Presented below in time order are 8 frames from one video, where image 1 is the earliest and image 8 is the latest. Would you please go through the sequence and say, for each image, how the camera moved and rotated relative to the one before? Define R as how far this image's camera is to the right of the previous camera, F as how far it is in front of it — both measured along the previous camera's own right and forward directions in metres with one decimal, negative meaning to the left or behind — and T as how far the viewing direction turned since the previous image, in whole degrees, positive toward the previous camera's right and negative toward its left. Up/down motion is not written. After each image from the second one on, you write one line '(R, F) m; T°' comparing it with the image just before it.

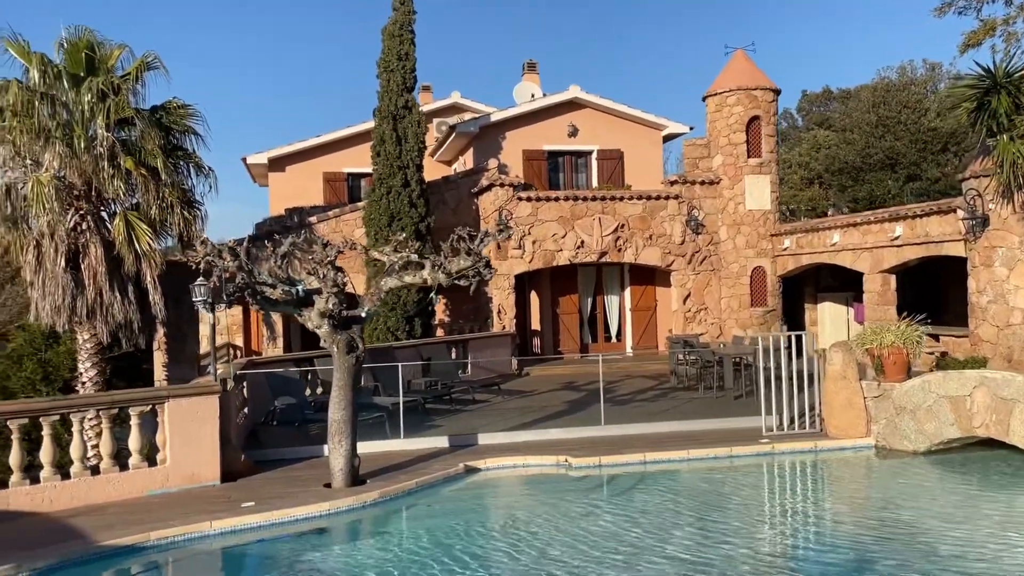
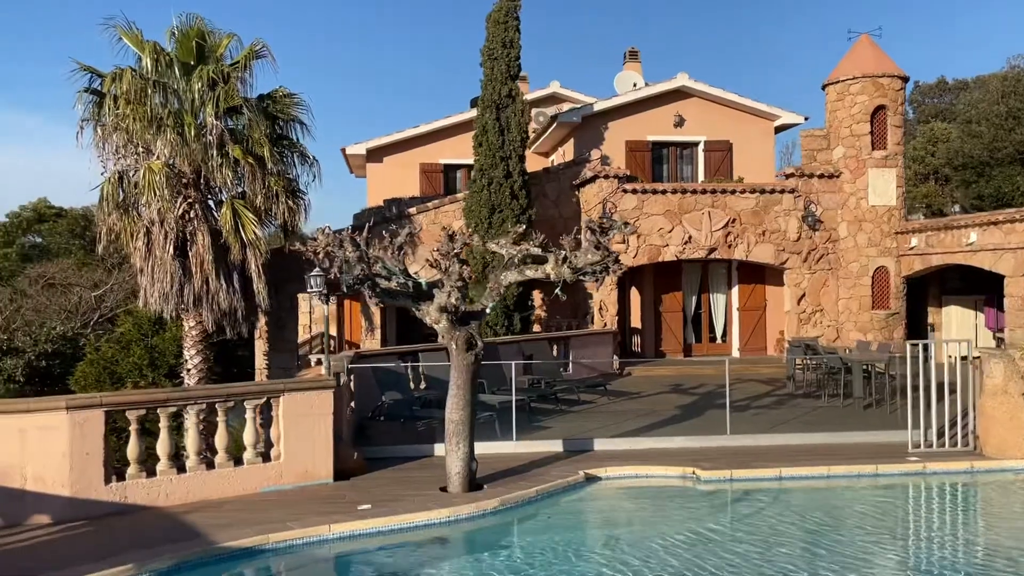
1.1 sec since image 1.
(-0.4, +0.4) m; -5°
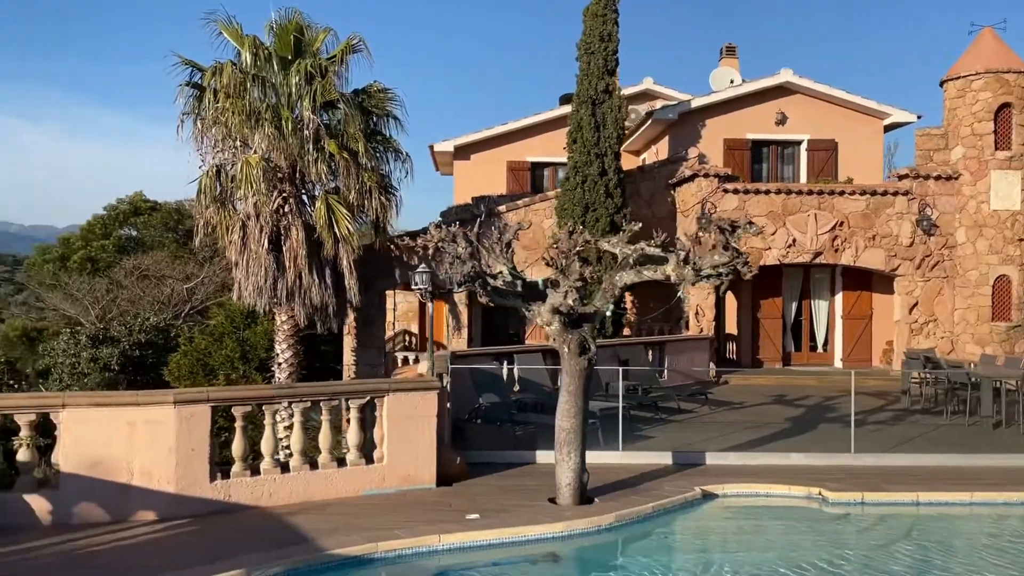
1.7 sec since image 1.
(-0.3, +0.3) m; -5°
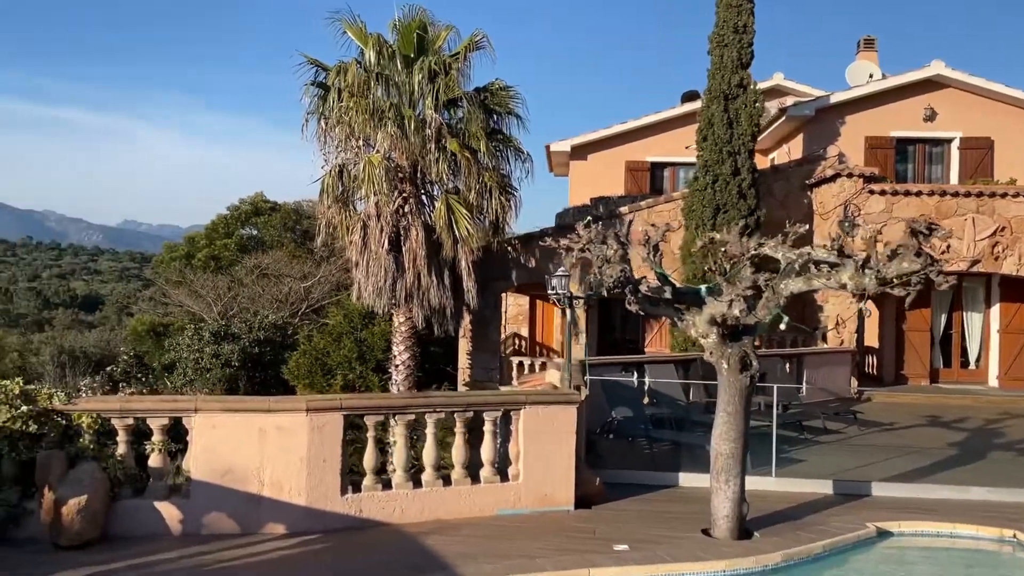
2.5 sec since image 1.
(-0.3, +0.5) m; -7°
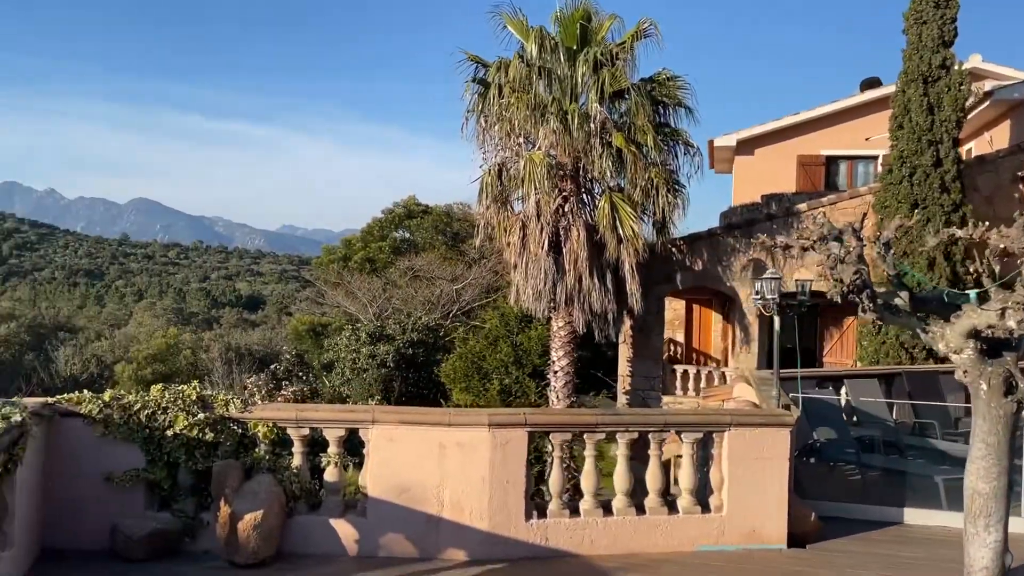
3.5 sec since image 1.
(-0.4, +0.6) m; -9°
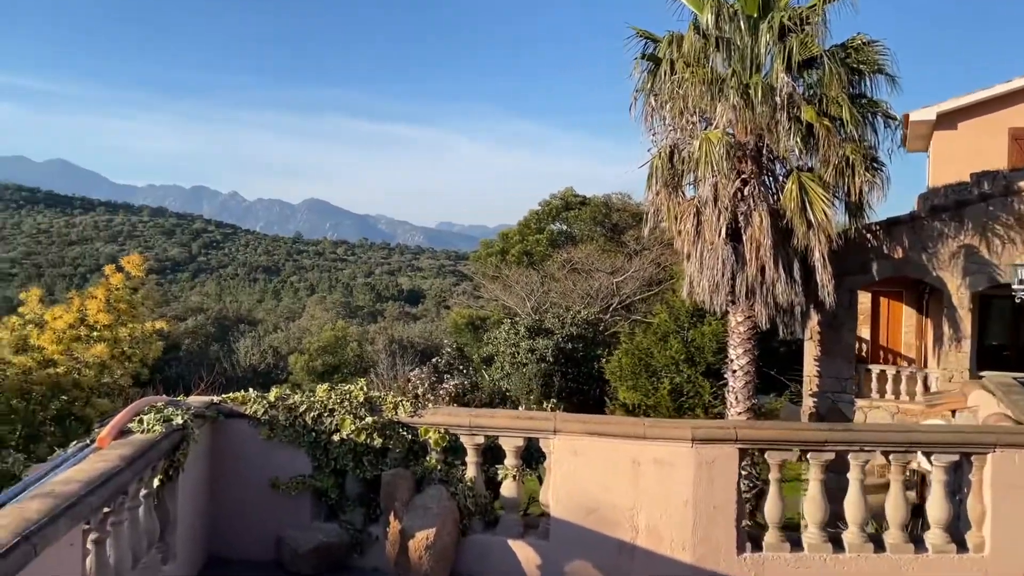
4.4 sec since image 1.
(-0.2, +0.6) m; -10°
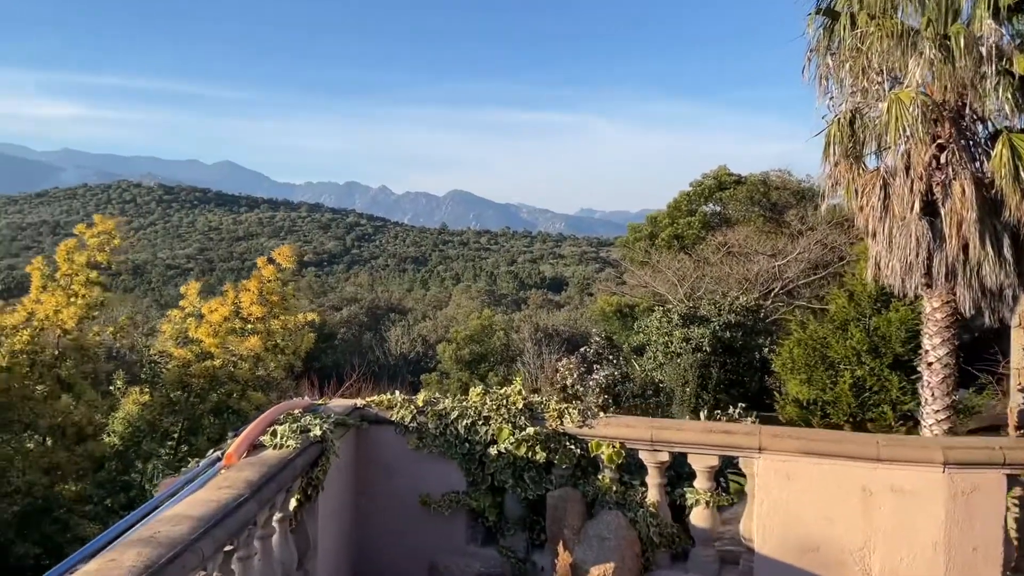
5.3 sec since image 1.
(-0.2, +0.6) m; -10°
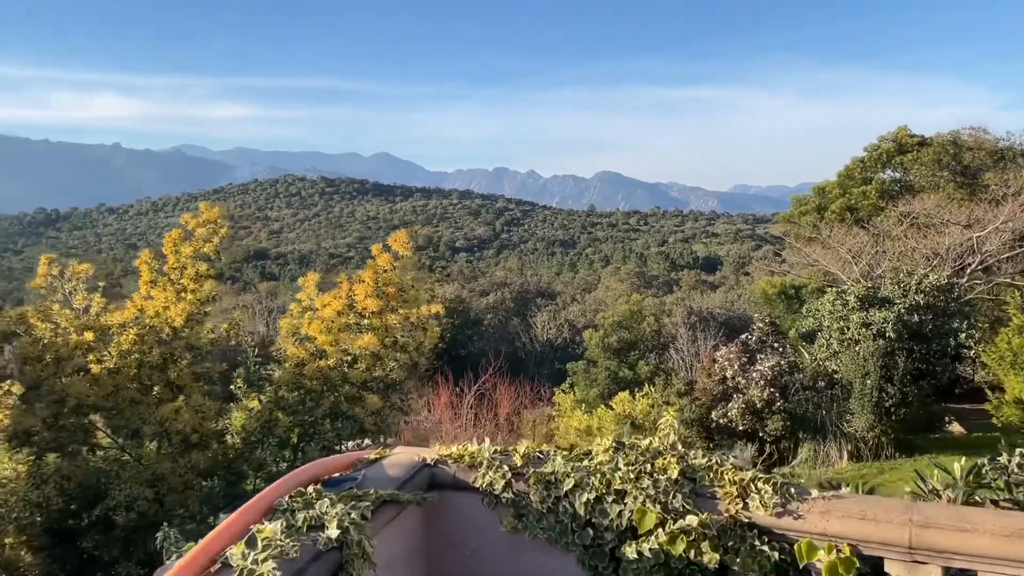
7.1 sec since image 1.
(0.0, +1.3) m; -10°
